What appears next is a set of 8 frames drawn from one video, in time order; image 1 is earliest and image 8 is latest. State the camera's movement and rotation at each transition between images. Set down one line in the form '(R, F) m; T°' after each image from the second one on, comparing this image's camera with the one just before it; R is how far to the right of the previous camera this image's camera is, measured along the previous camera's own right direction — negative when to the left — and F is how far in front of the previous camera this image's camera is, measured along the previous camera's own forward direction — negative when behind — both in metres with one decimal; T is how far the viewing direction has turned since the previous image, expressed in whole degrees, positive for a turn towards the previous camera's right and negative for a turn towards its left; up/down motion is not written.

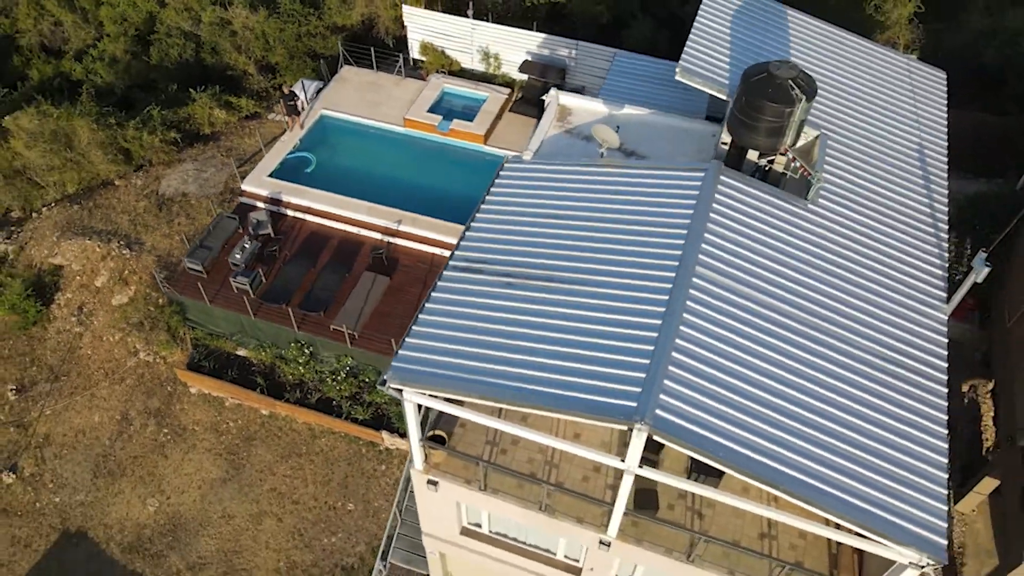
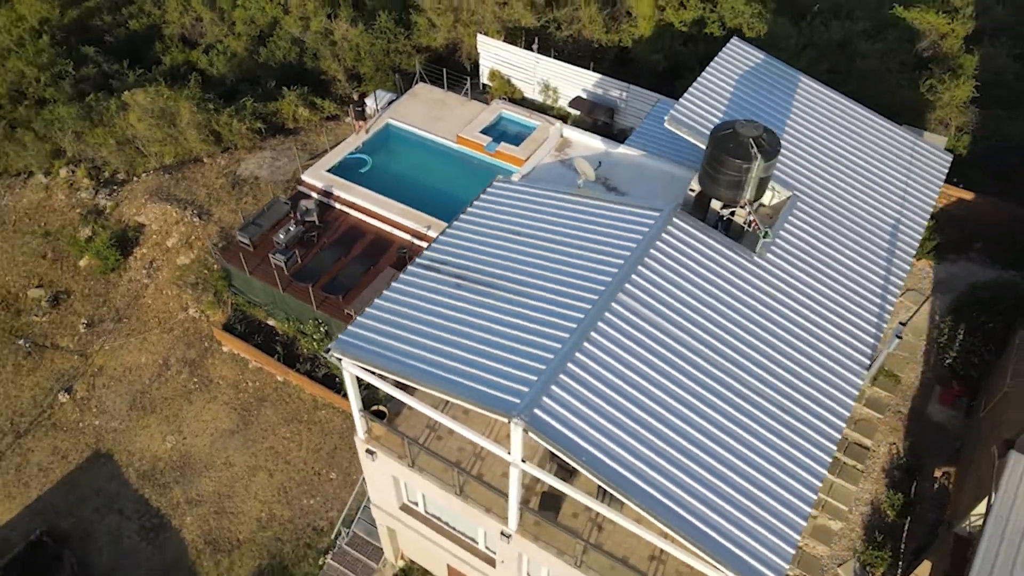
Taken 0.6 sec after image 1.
(+1.9, -0.7) m; -8°
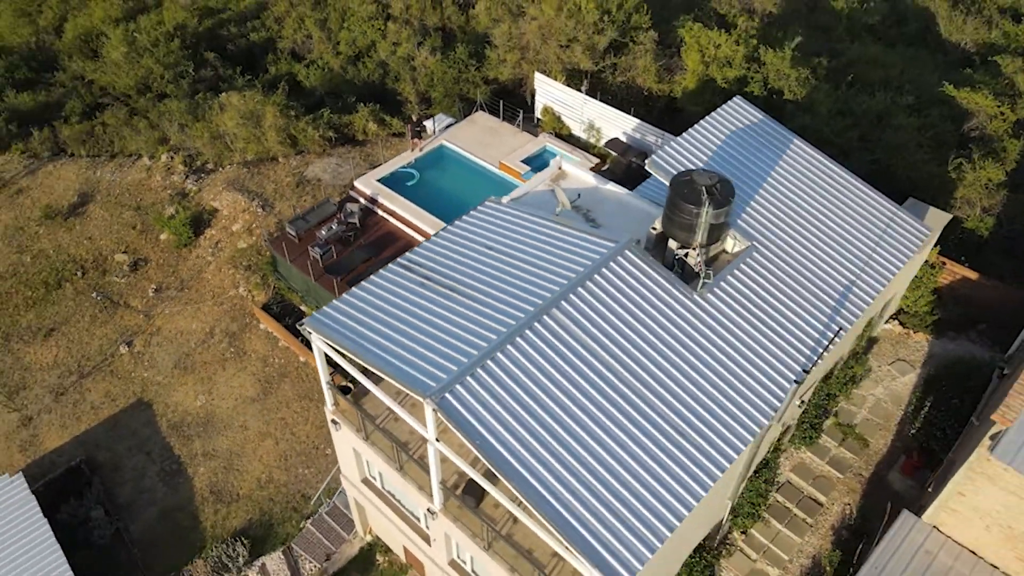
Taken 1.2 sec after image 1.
(+1.9, -0.9) m; -8°
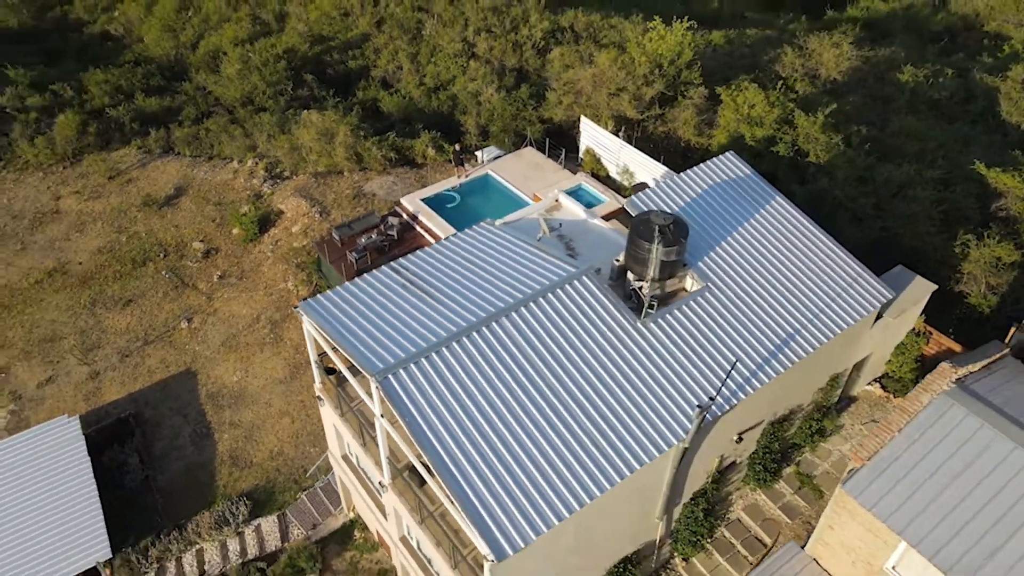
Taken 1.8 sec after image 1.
(+2.0, -1.1) m; -8°
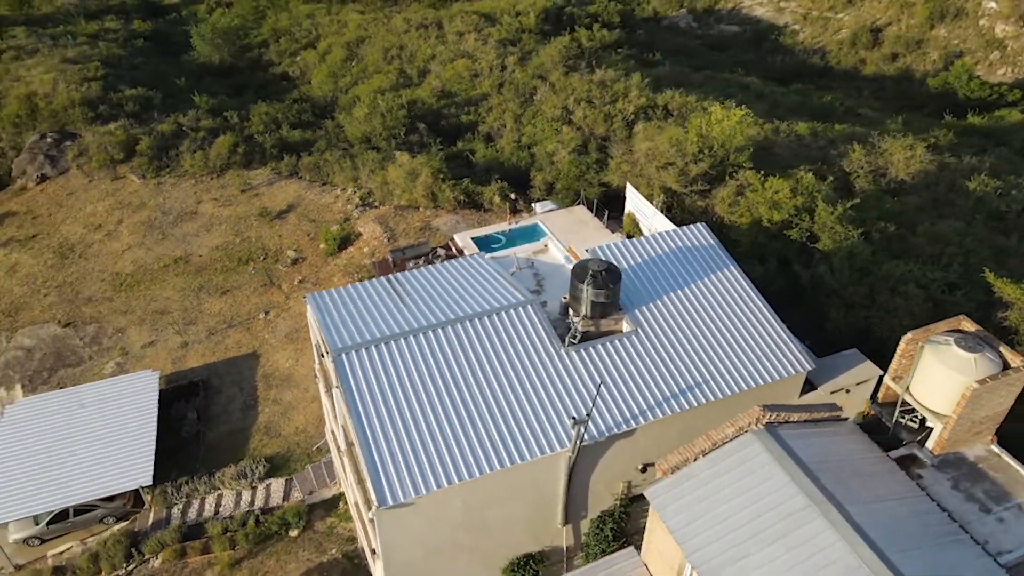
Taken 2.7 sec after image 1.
(+3.3, -1.9) m; -11°
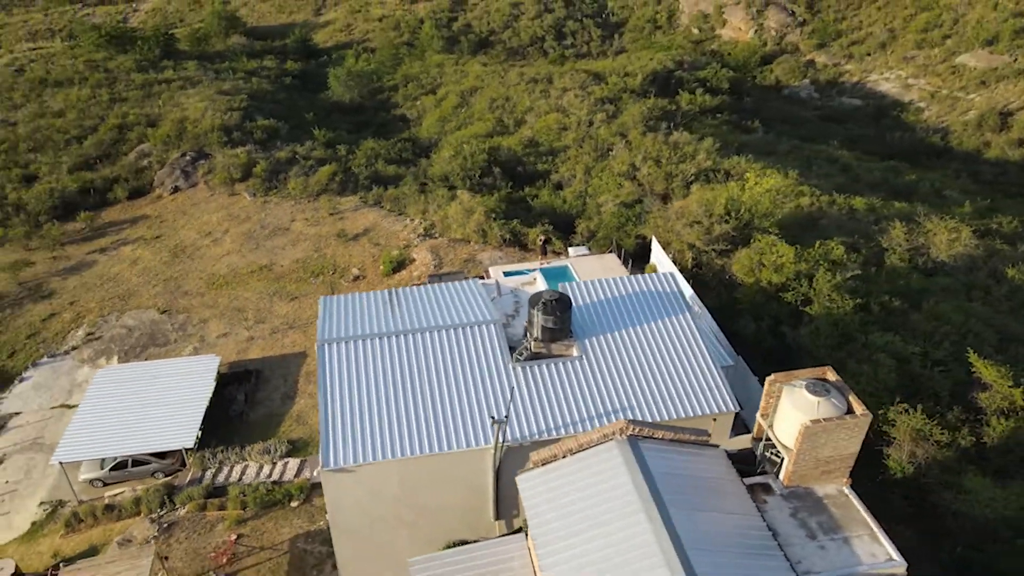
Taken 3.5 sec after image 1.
(+3.1, -1.8) m; -9°
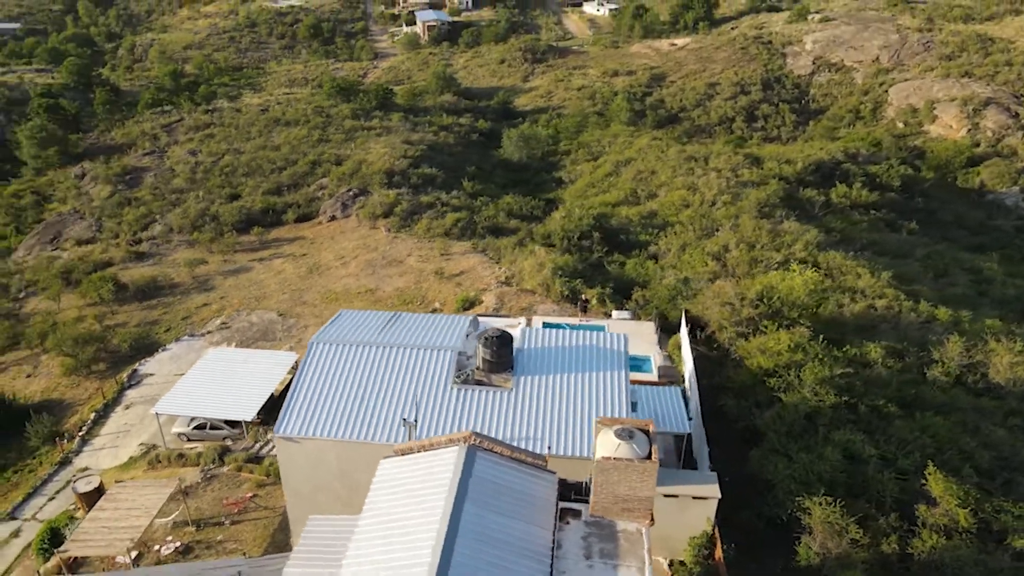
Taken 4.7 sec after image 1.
(+5.5, -1.9) m; -15°
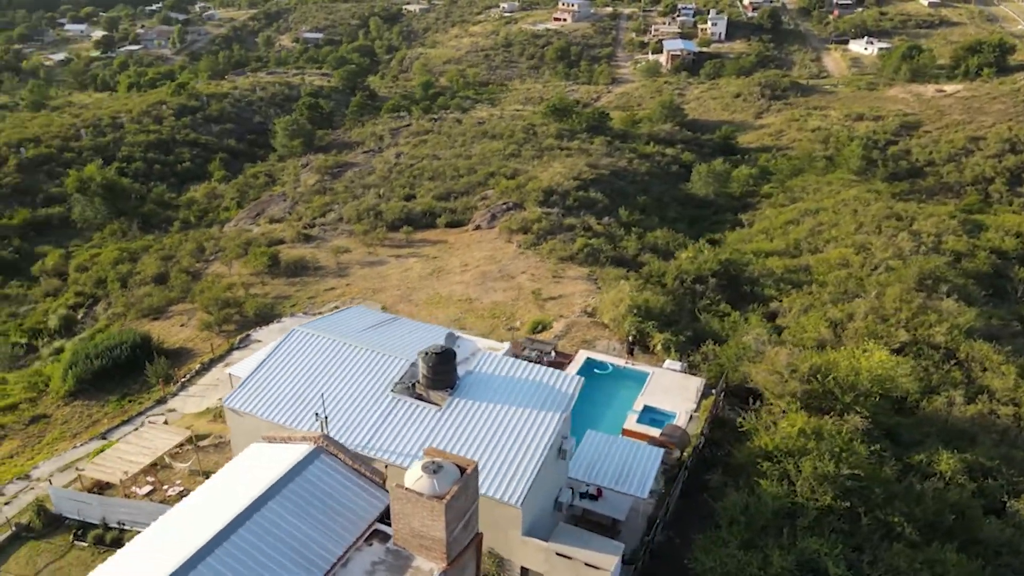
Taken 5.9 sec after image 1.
(+6.3, +1.4) m; -18°
